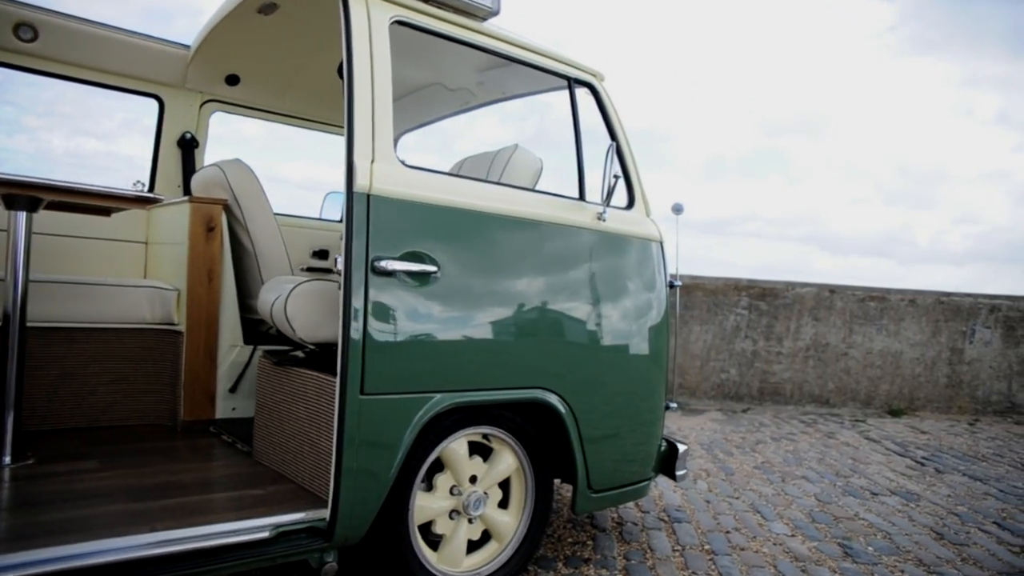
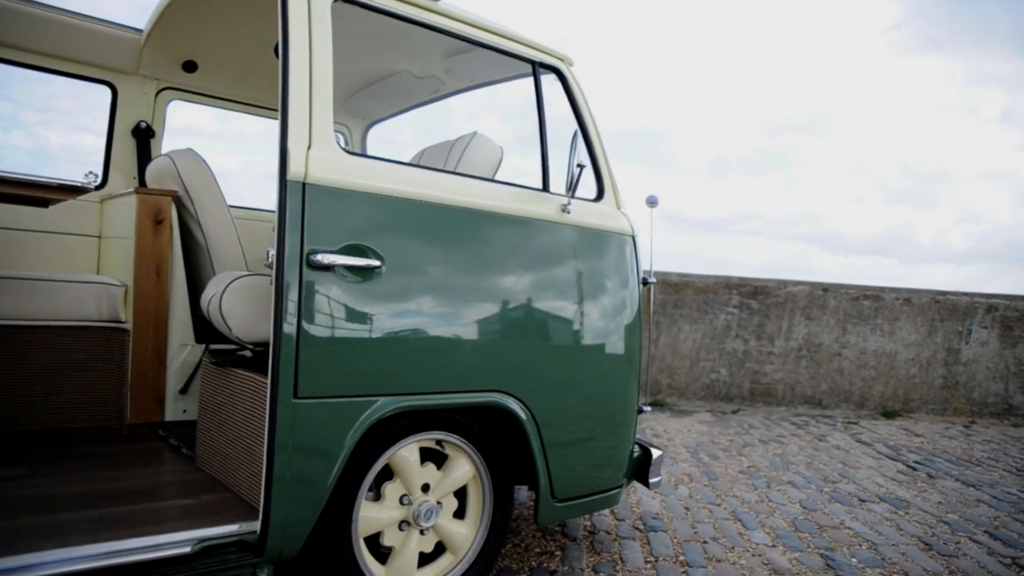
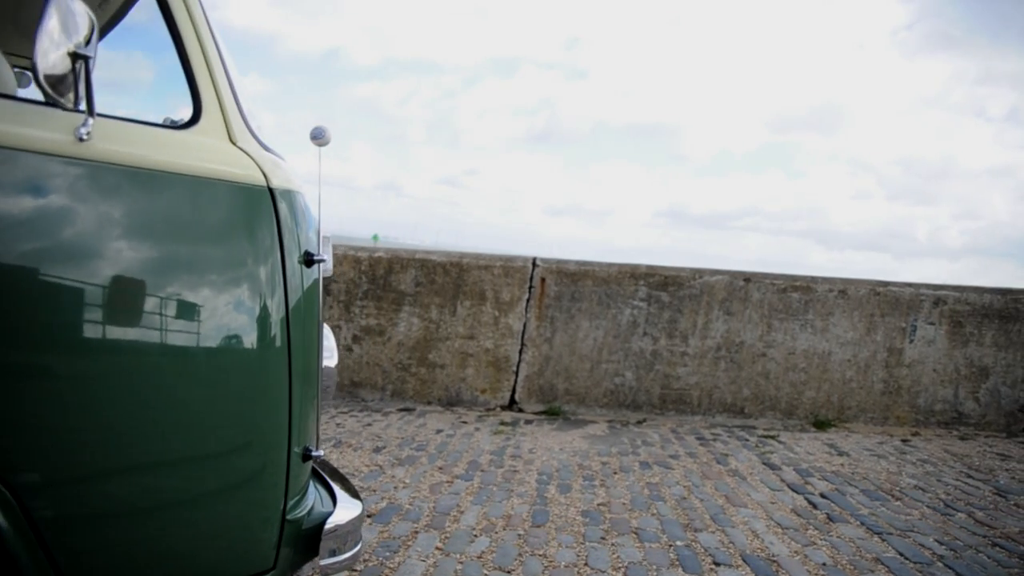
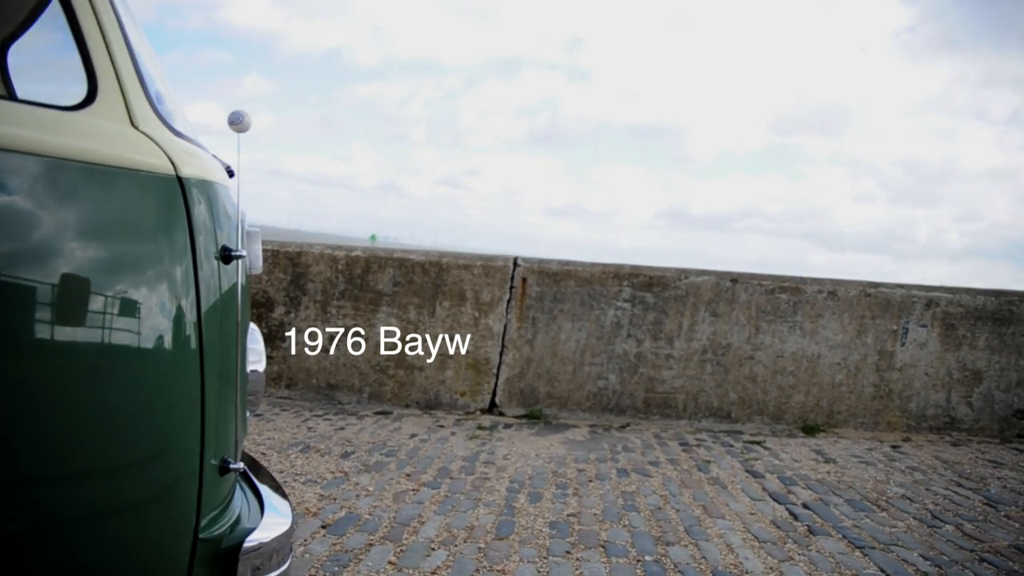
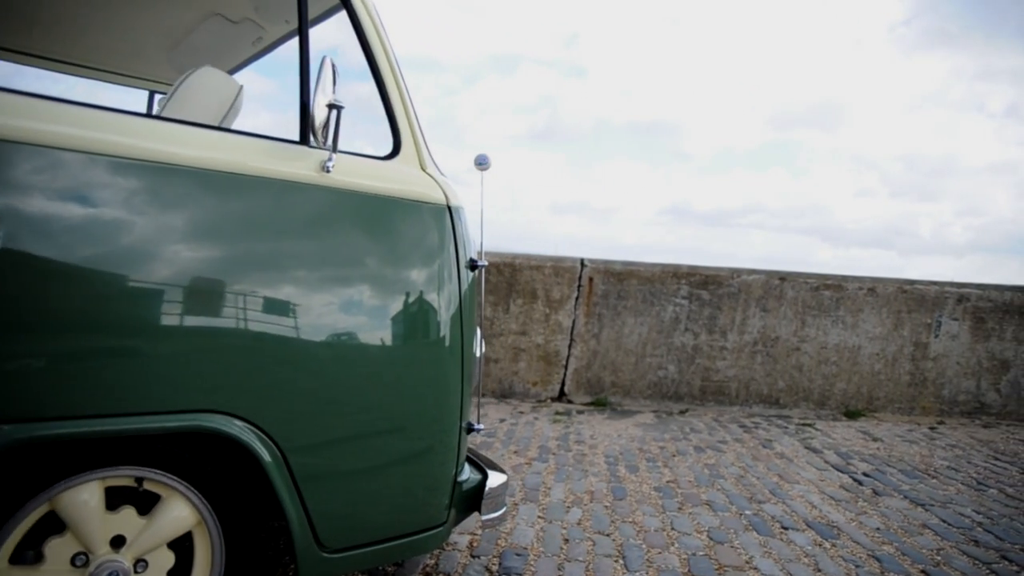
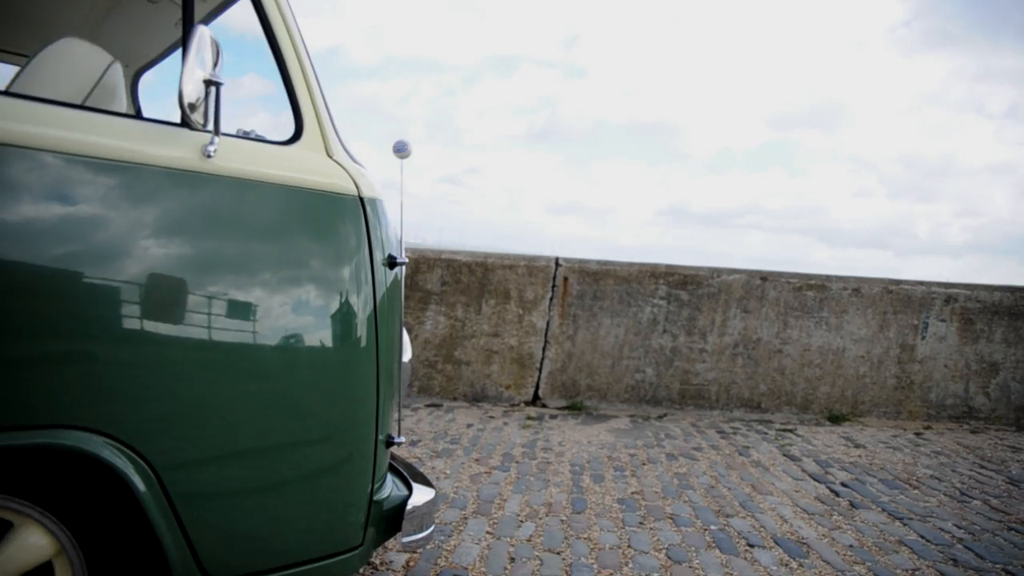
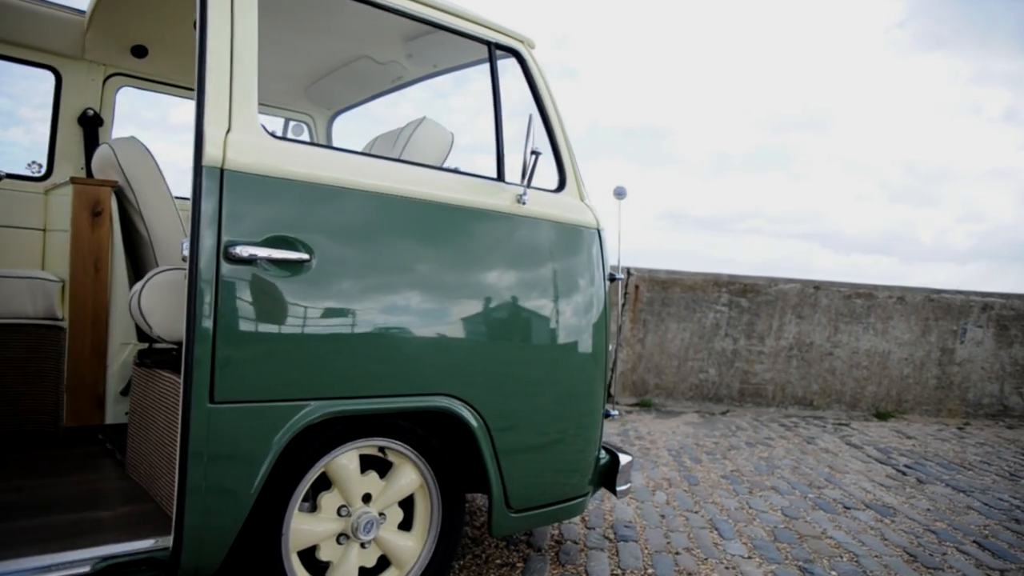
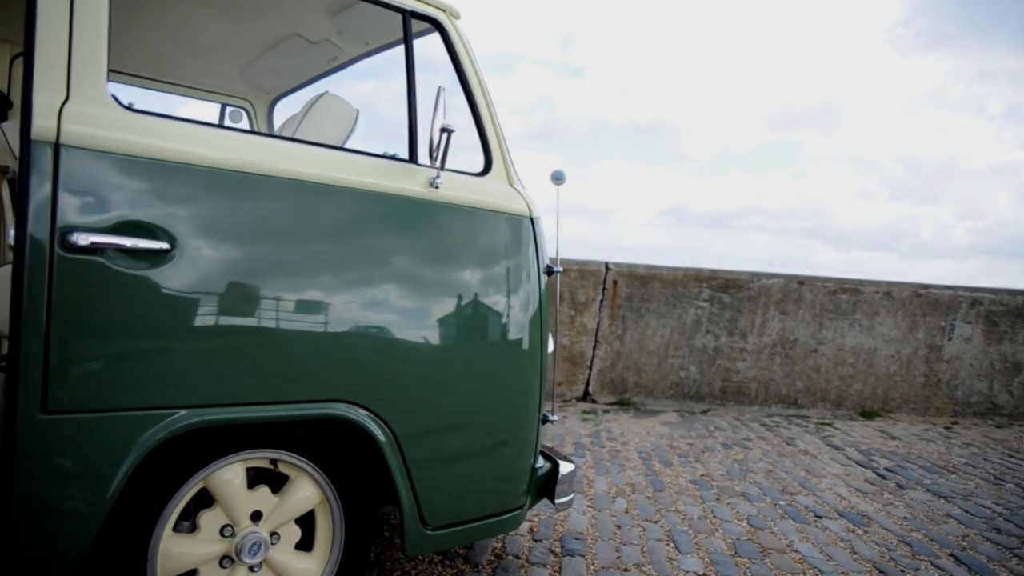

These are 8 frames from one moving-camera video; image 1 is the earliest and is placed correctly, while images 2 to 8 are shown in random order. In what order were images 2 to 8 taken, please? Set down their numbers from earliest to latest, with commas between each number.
2, 7, 8, 5, 6, 3, 4
